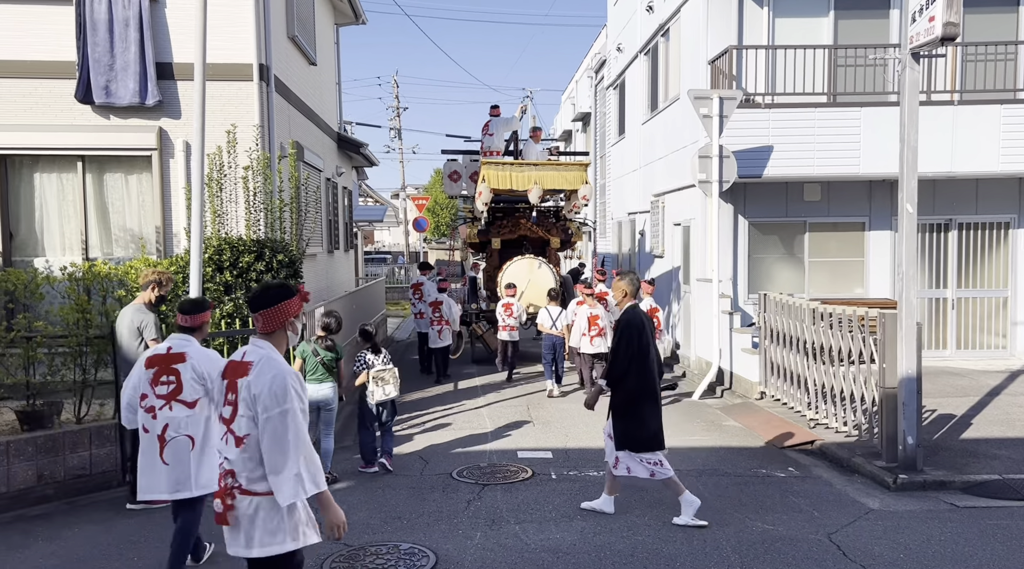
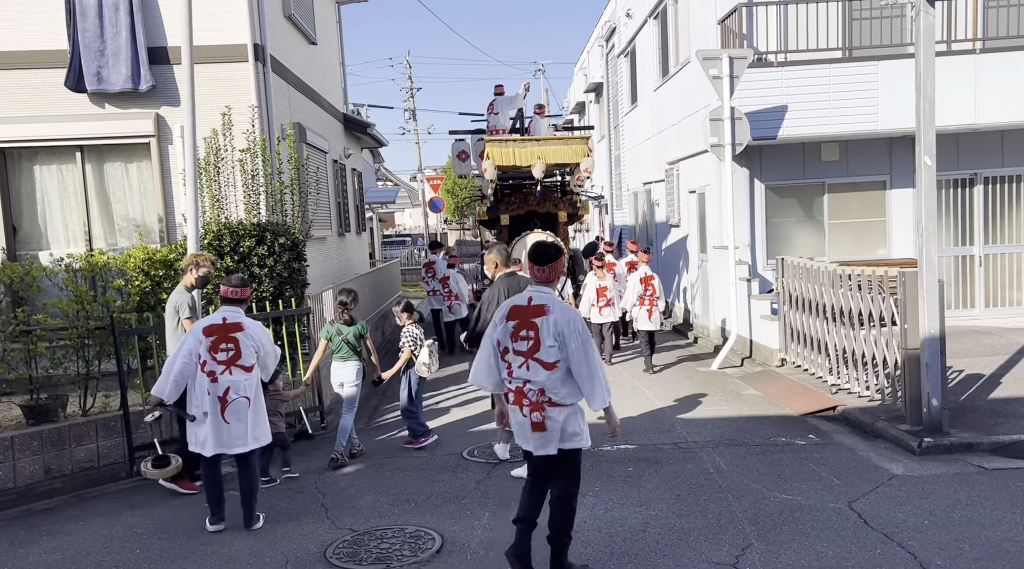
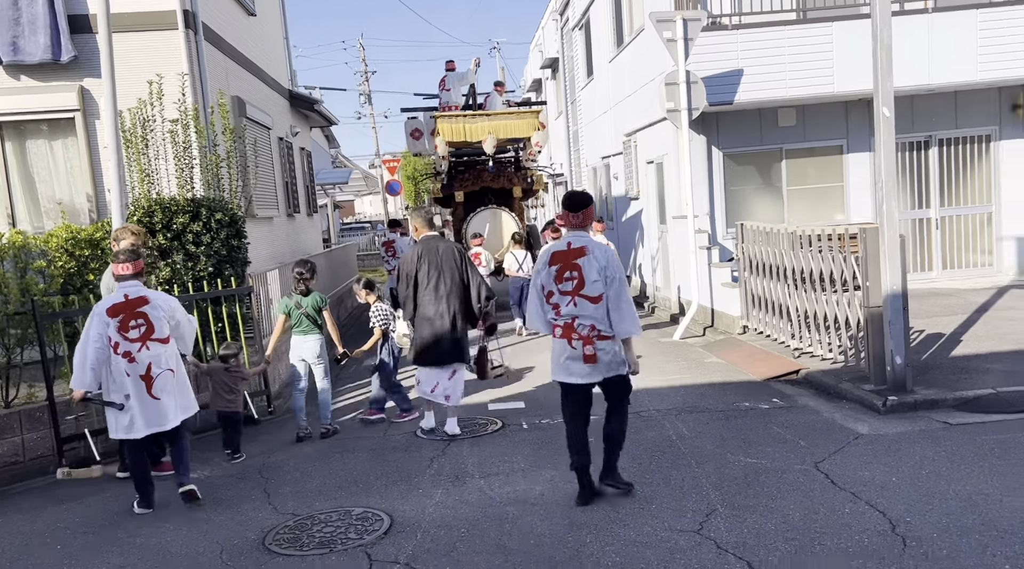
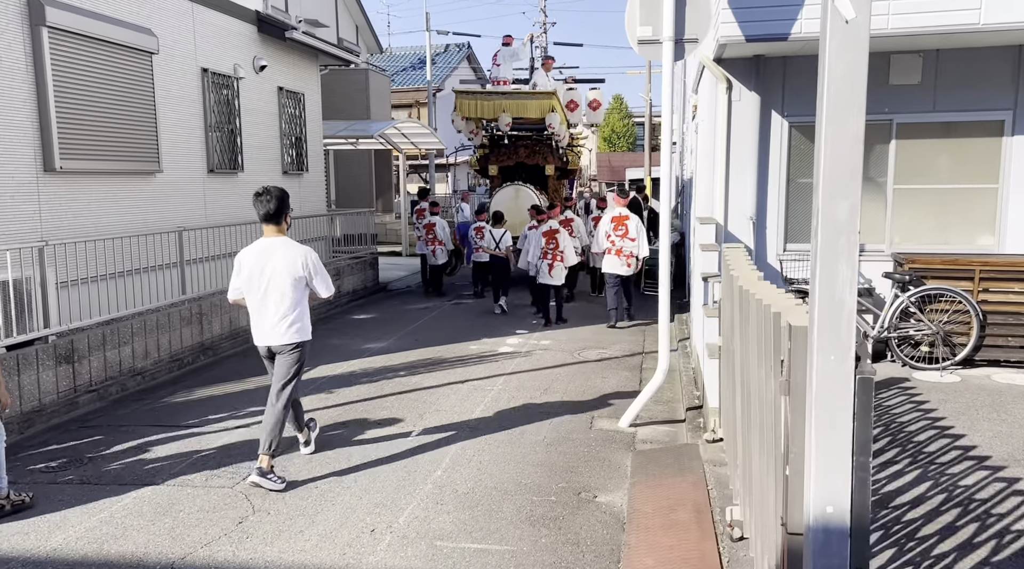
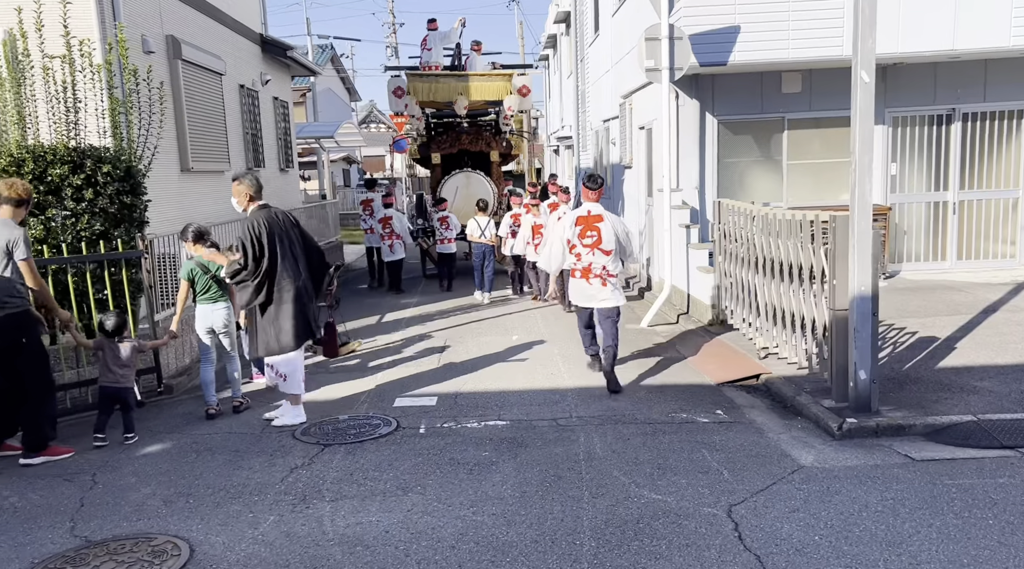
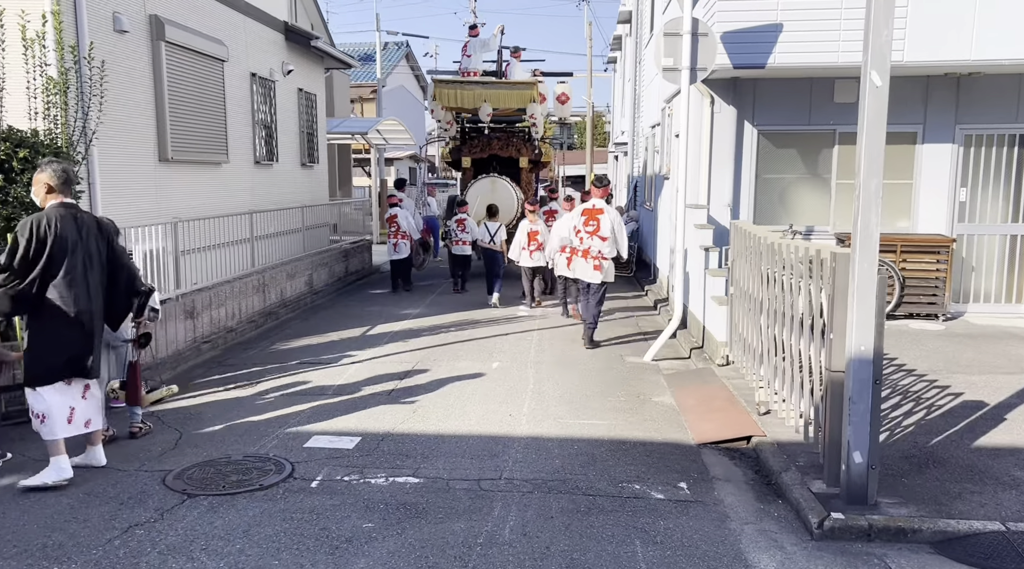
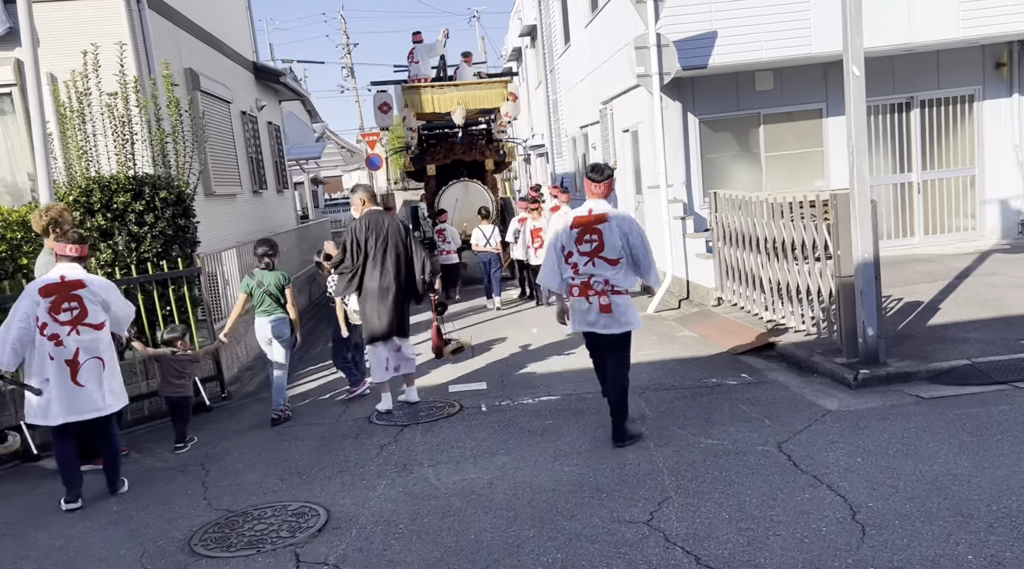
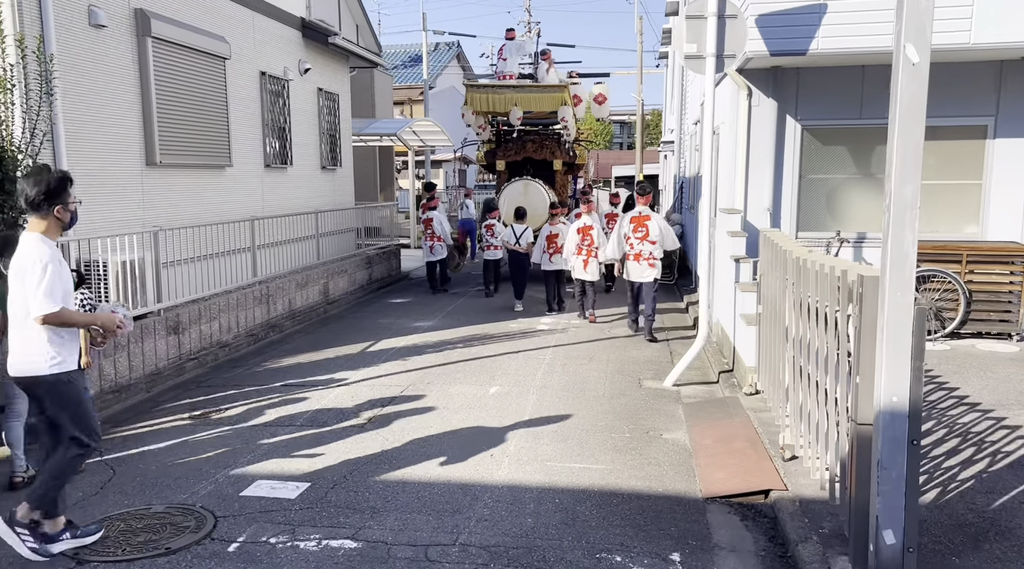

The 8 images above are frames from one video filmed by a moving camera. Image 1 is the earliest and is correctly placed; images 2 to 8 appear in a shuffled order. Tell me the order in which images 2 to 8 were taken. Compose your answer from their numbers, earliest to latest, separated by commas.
2, 3, 7, 5, 6, 8, 4
